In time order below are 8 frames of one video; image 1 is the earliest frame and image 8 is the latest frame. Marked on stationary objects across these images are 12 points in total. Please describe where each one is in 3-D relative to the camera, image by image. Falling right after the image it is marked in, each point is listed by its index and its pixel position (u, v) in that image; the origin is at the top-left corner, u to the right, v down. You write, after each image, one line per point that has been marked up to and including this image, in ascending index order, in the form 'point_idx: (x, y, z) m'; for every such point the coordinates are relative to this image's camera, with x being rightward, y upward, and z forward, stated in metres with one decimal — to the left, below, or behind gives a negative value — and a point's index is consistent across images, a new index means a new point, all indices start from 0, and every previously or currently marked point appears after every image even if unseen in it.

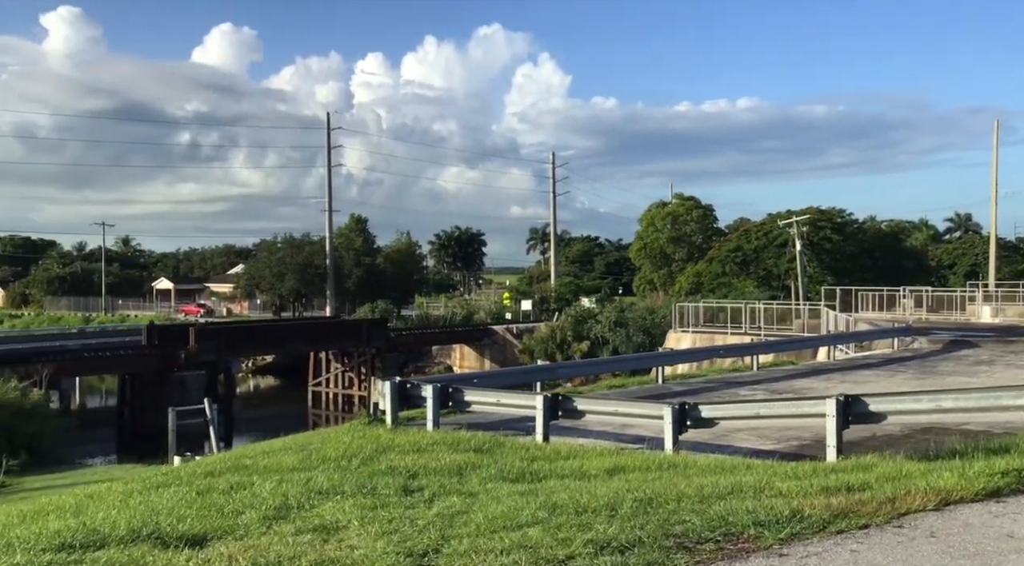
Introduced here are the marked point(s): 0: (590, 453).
0: (+0.7, -1.6, +10.3) m
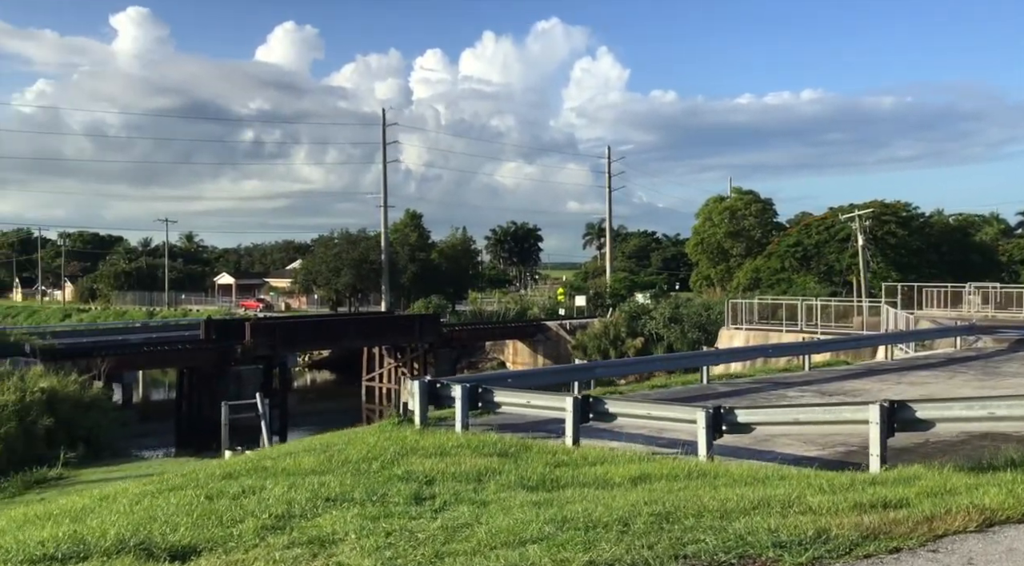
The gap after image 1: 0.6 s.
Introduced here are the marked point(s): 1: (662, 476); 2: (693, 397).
0: (+1.0, -1.5, +9.9) m
1: (+1.1, -1.5, +8.5) m
2: (+2.5, -1.6, +15.4) m
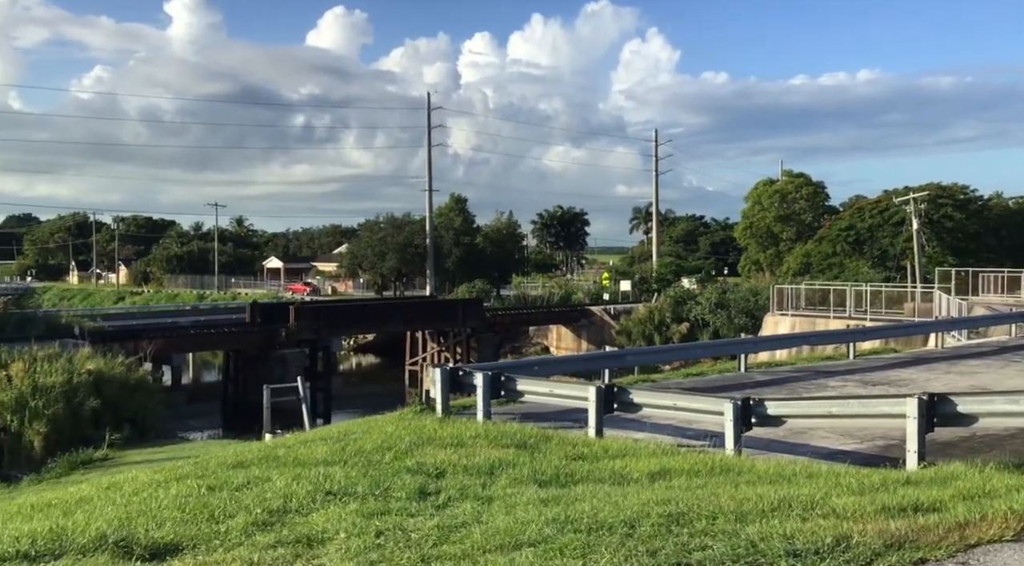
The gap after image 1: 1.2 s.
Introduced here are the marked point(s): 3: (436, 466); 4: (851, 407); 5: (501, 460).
0: (+1.1, -1.4, +9.4) m
1: (+1.2, -1.4, +8.1) m
2: (+2.9, -1.4, +14.9) m
3: (-0.6, -1.4, +8.6) m
4: (+2.7, -1.0, +9.0) m
5: (-0.1, -1.4, +8.8) m
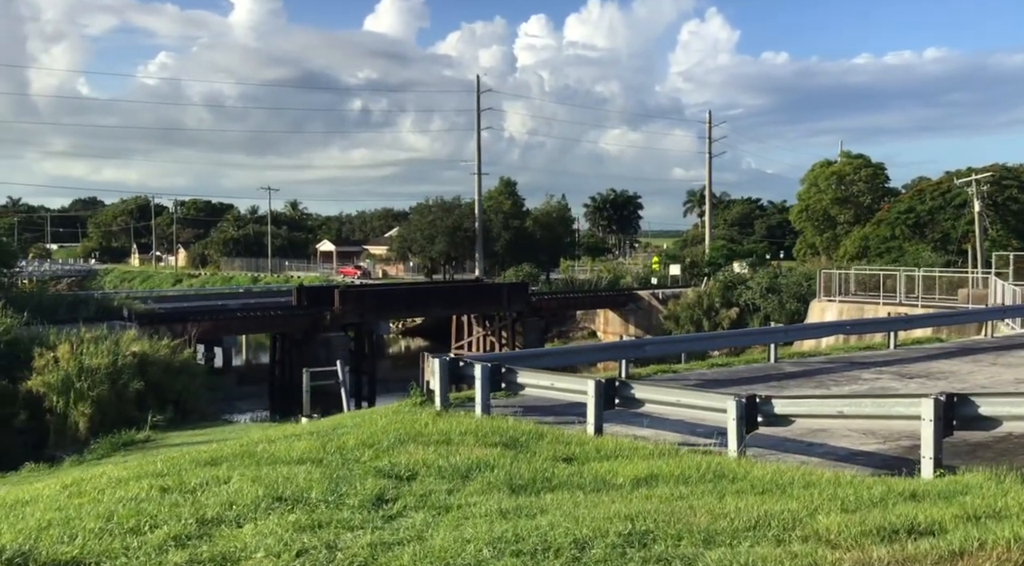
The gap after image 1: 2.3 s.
0: (+1.0, -1.3, +8.8) m
1: (+1.0, -1.3, +7.4) m
2: (+3.0, -1.2, +14.1) m
3: (-0.7, -1.3, +8.0) m
4: (+2.6, -0.9, +8.2) m
5: (-0.2, -1.3, +8.2) m
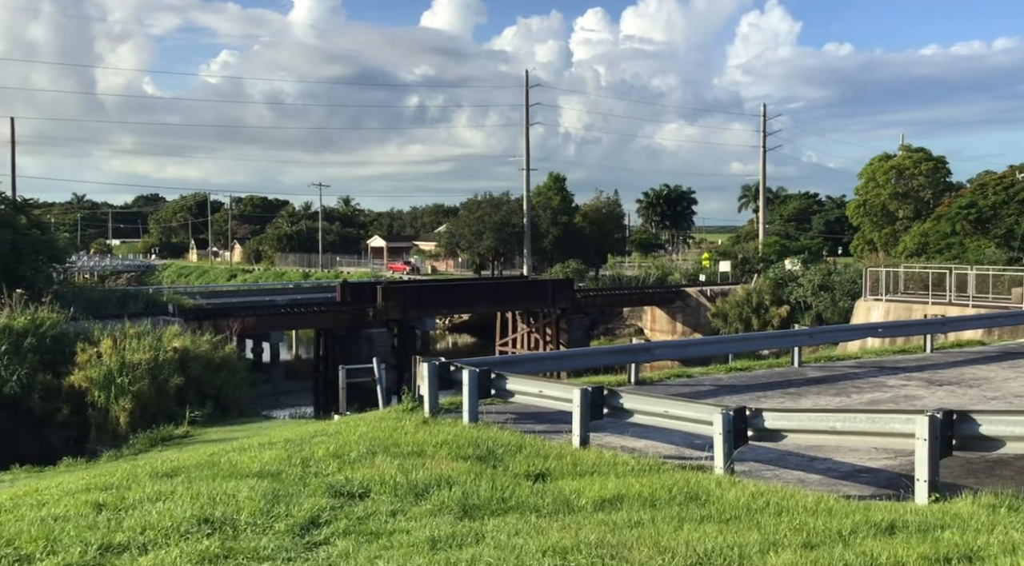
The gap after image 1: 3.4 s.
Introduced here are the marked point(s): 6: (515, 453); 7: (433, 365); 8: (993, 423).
0: (+0.8, -1.3, +8.2) m
1: (+0.8, -1.3, +6.8) m
2: (+3.1, -1.2, +13.4) m
3: (-1.0, -1.3, +7.5) m
4: (+2.3, -0.9, +7.5) m
5: (-0.5, -1.3, +7.7) m
6: (0.0, -1.3, +8.7) m
7: (-0.8, -0.8, +10.8) m
8: (+2.9, -0.8, +6.7) m
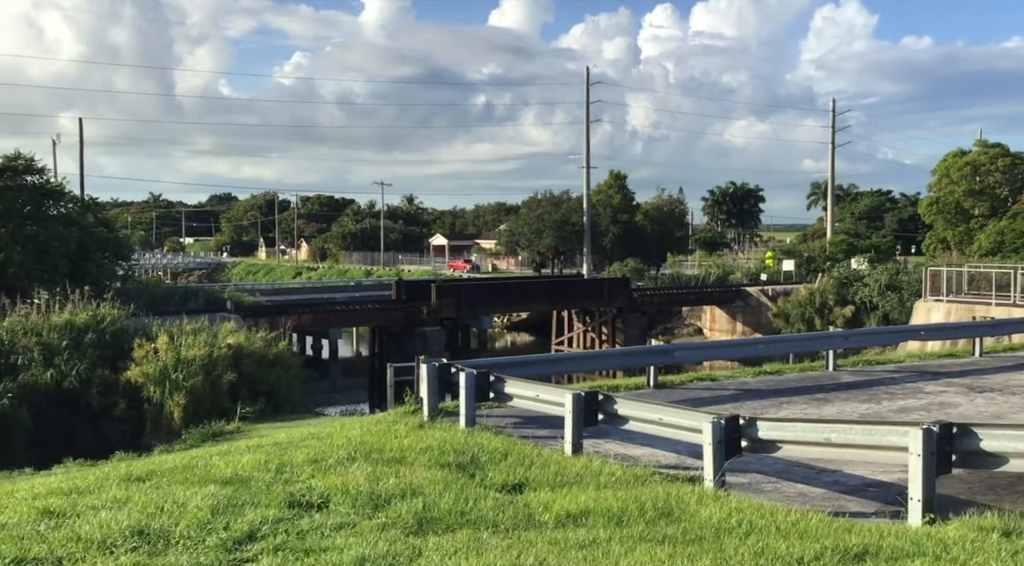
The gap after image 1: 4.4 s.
0: (+0.6, -1.3, +7.7) m
1: (+0.5, -1.3, +6.3) m
2: (+3.3, -1.2, +12.8) m
3: (-1.2, -1.3, +7.1) m
4: (+2.1, -0.9, +7.0) m
5: (-0.6, -1.3, +7.3) m
6: (-0.1, -1.3, +8.3) m
7: (-0.7, -0.8, +10.5) m
8: (+2.6, -0.8, +6.1) m
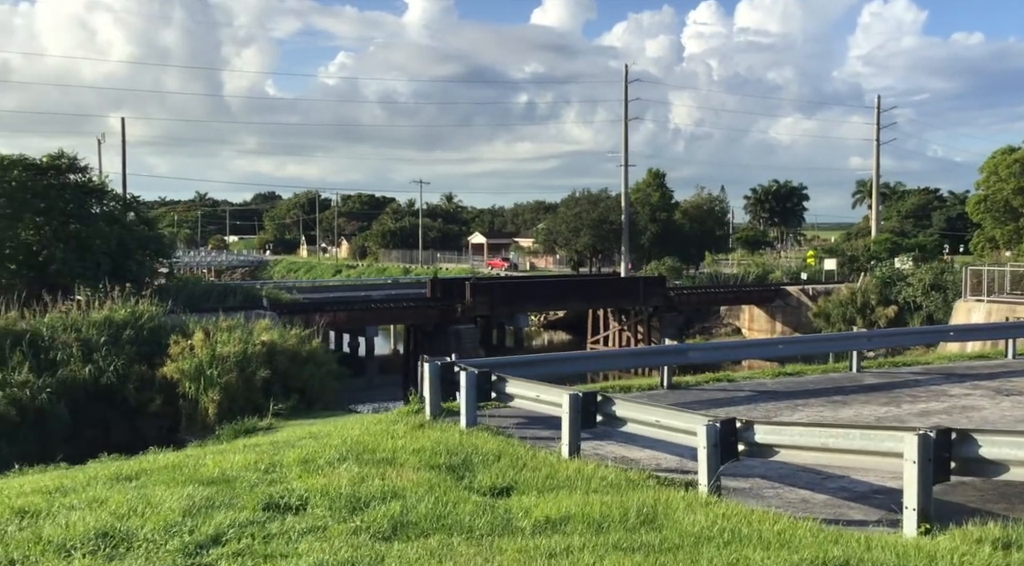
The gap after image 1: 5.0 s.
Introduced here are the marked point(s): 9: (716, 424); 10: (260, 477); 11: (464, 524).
0: (+0.6, -1.3, +7.4) m
1: (+0.4, -1.3, +6.1) m
2: (+3.4, -1.2, +12.5) m
3: (-1.3, -1.3, +6.9) m
4: (+2.0, -0.9, +6.7) m
5: (-0.7, -1.3, +7.1) m
6: (-0.1, -1.3, +8.0) m
7: (-0.7, -0.8, +10.3) m
8: (+2.5, -0.8, +5.8) m
9: (+1.3, -0.9, +7.2) m
10: (-1.7, -1.3, +7.7) m
11: (-0.3, -1.3, +6.1) m
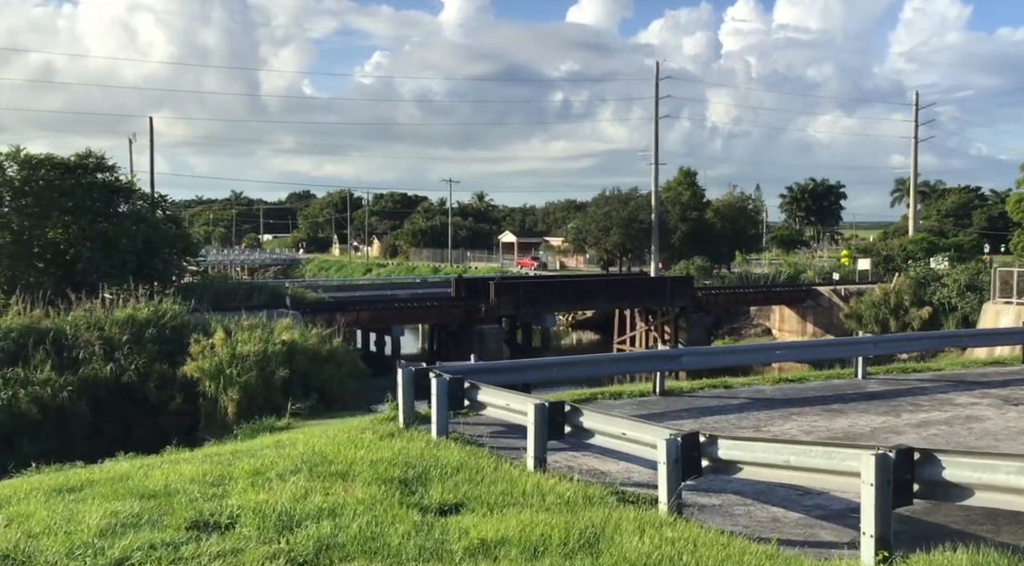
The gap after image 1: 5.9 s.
0: (+0.3, -1.3, +7.0) m
1: (+0.1, -1.3, +5.7) m
2: (+3.2, -1.2, +12.0) m
3: (-1.6, -1.3, +6.6) m
4: (+1.7, -1.0, +6.2) m
5: (-1.0, -1.3, +6.7) m
6: (-0.4, -1.3, +7.7) m
7: (-0.9, -0.8, +9.9) m
8: (+2.1, -0.9, +5.3) m
9: (+1.0, -0.9, +6.8) m
10: (-2.0, -1.4, +7.4) m
11: (-0.6, -1.3, +5.7) m
